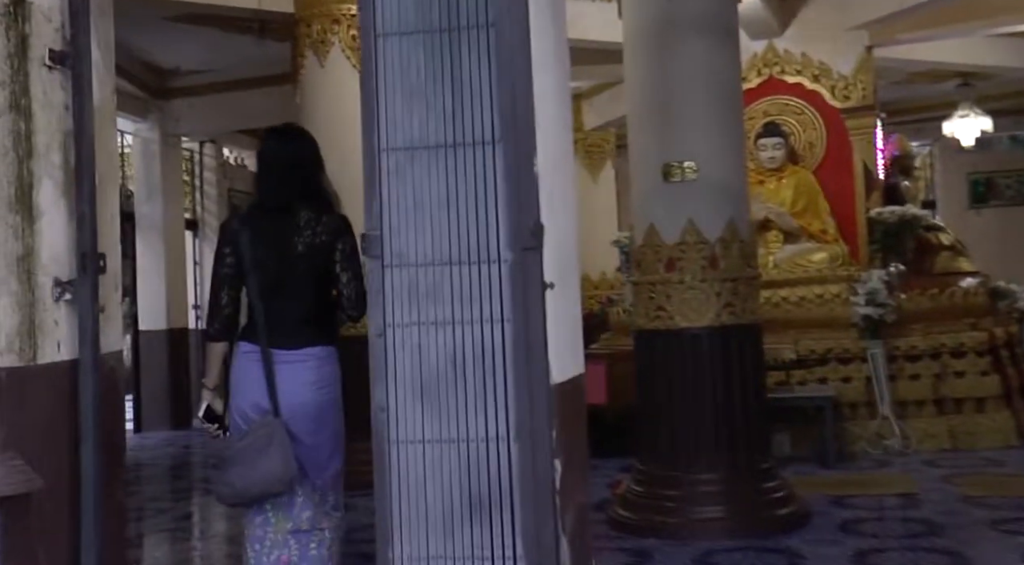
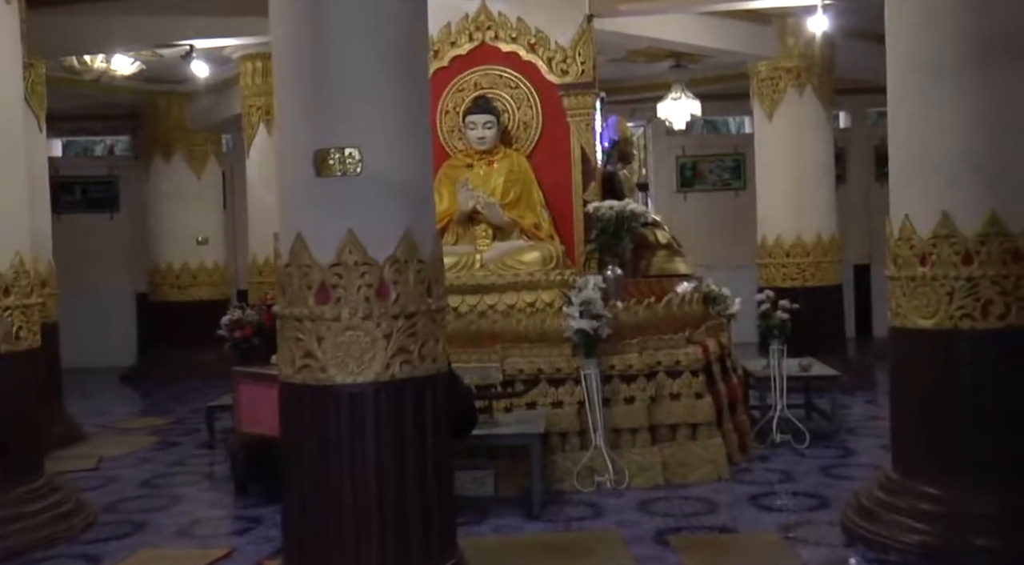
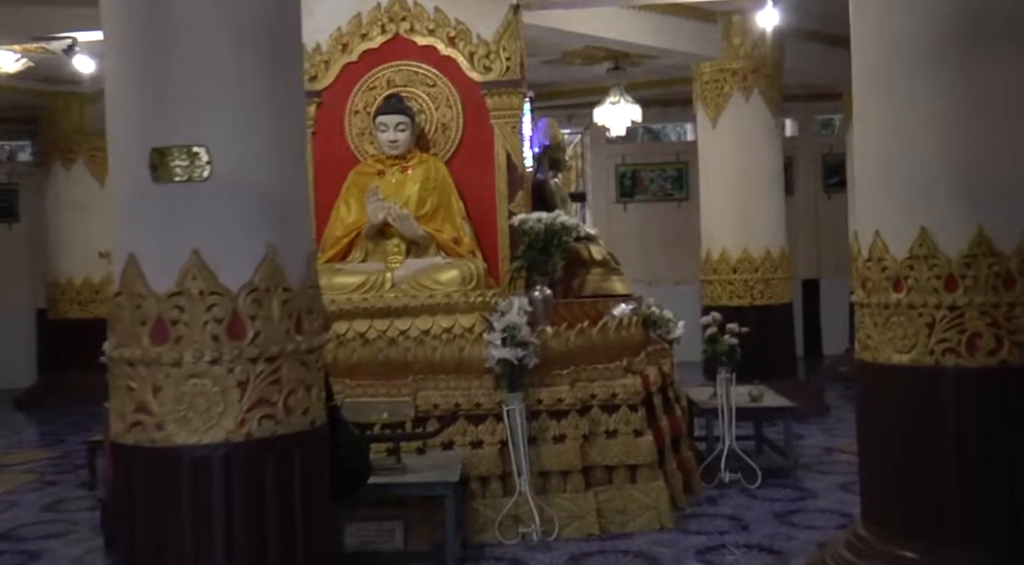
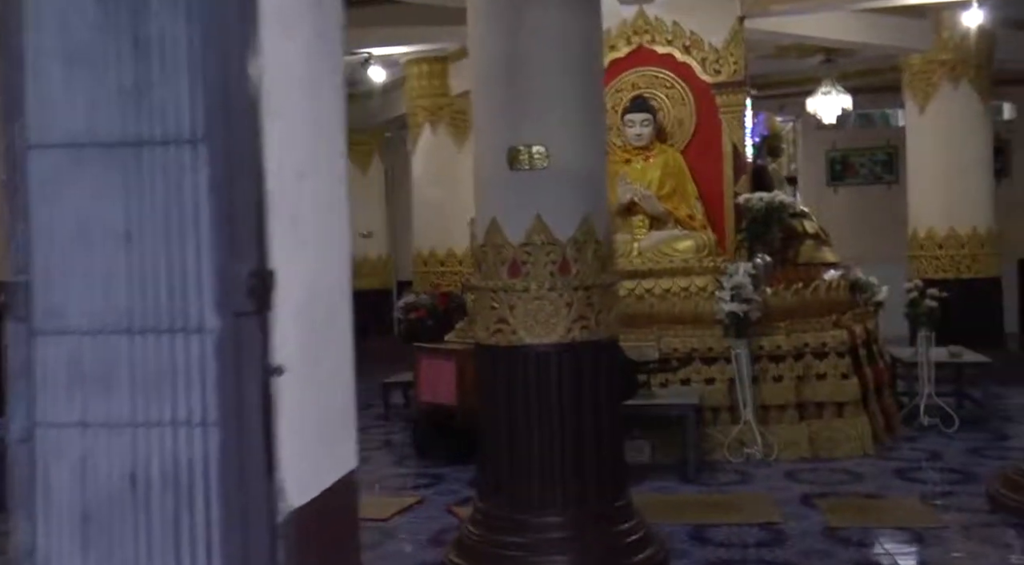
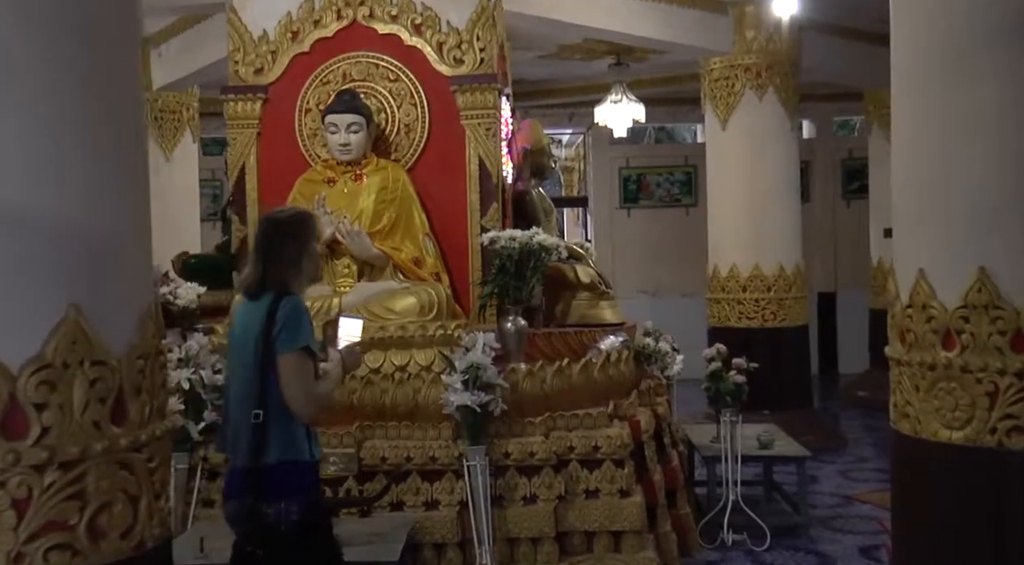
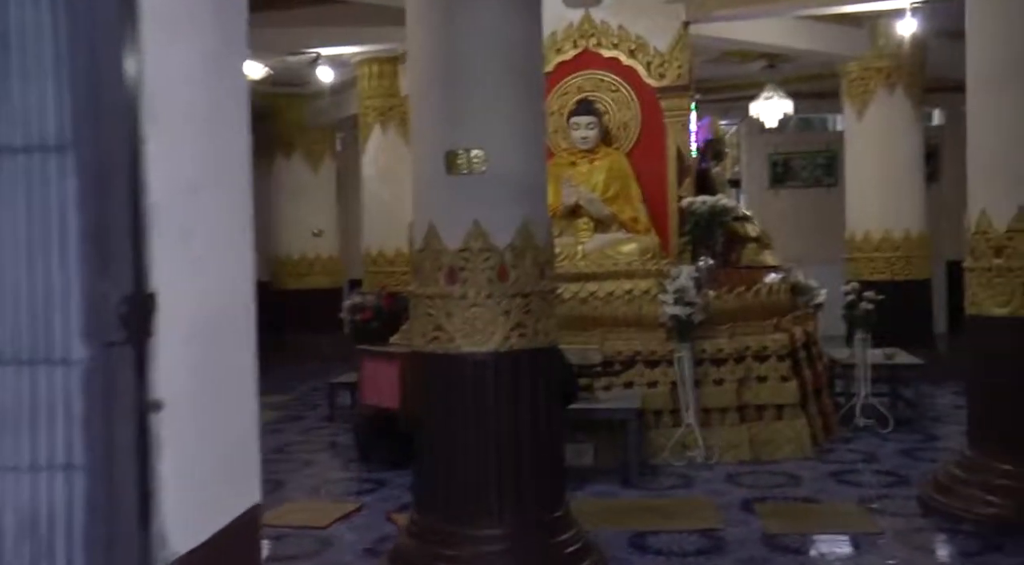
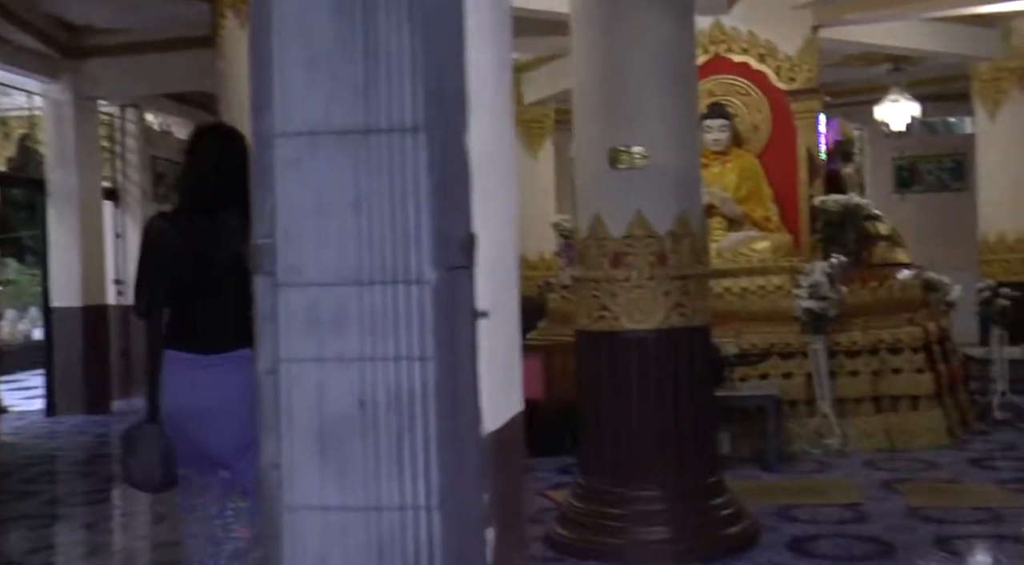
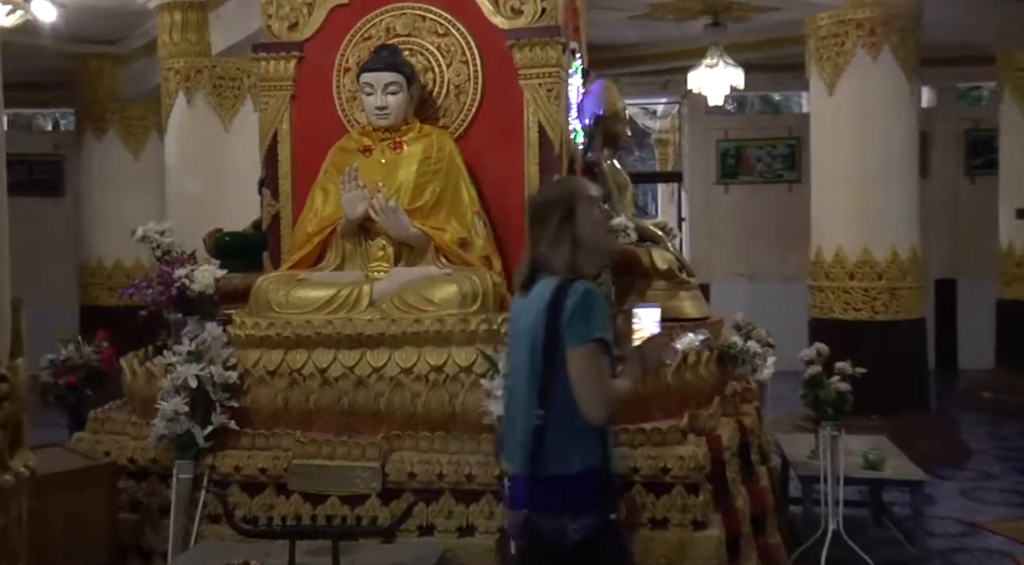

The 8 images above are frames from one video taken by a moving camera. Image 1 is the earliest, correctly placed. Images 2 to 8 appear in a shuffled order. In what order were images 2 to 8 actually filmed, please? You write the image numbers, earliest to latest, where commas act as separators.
7, 4, 6, 2, 3, 5, 8
